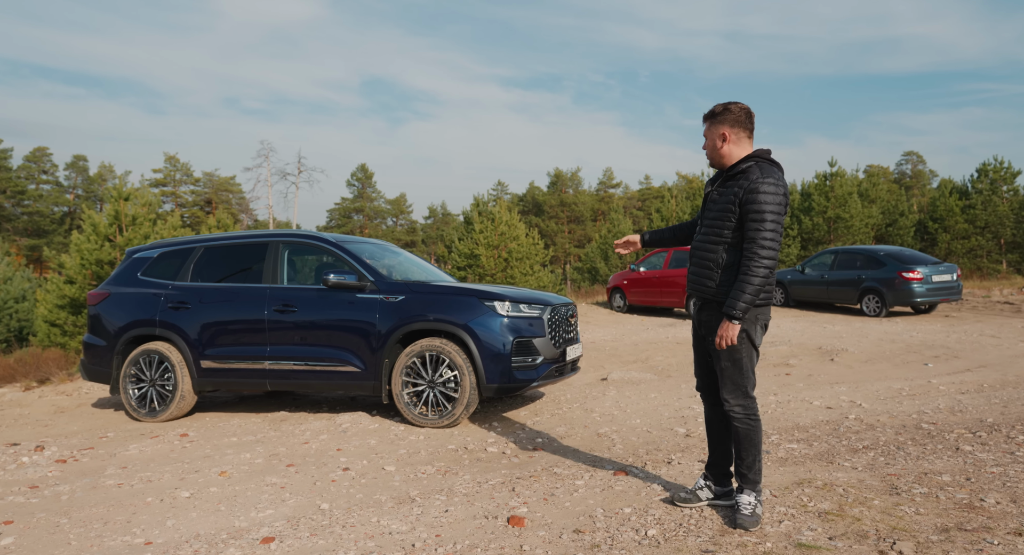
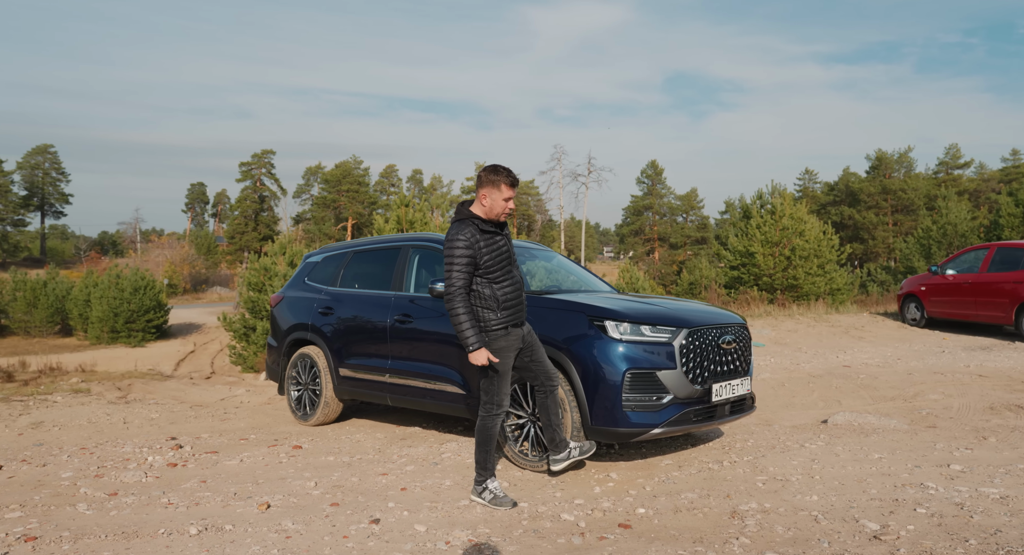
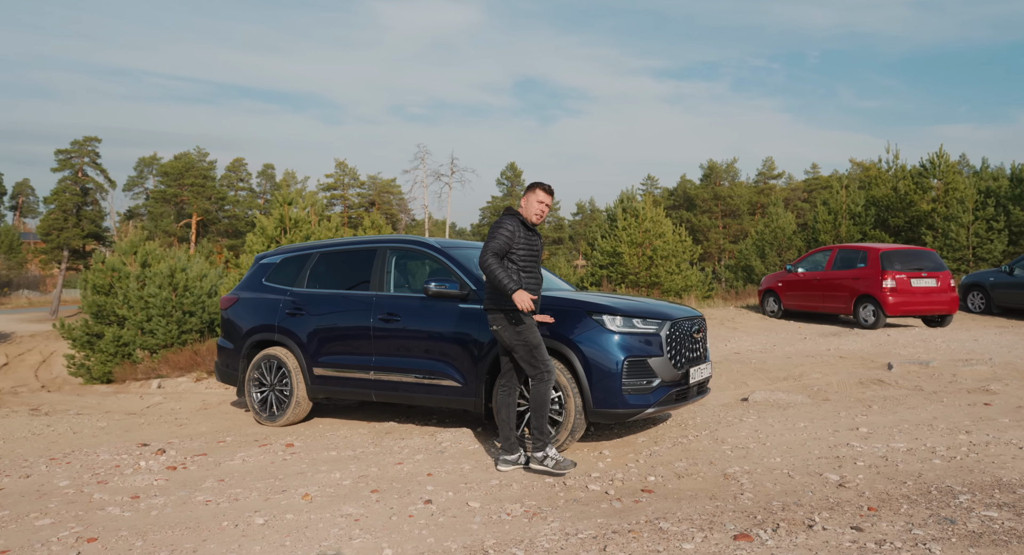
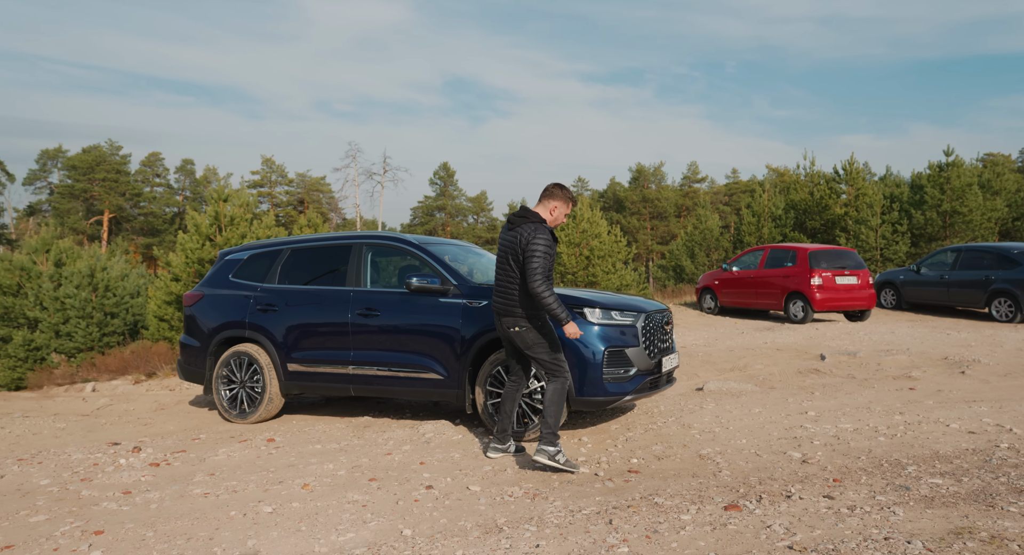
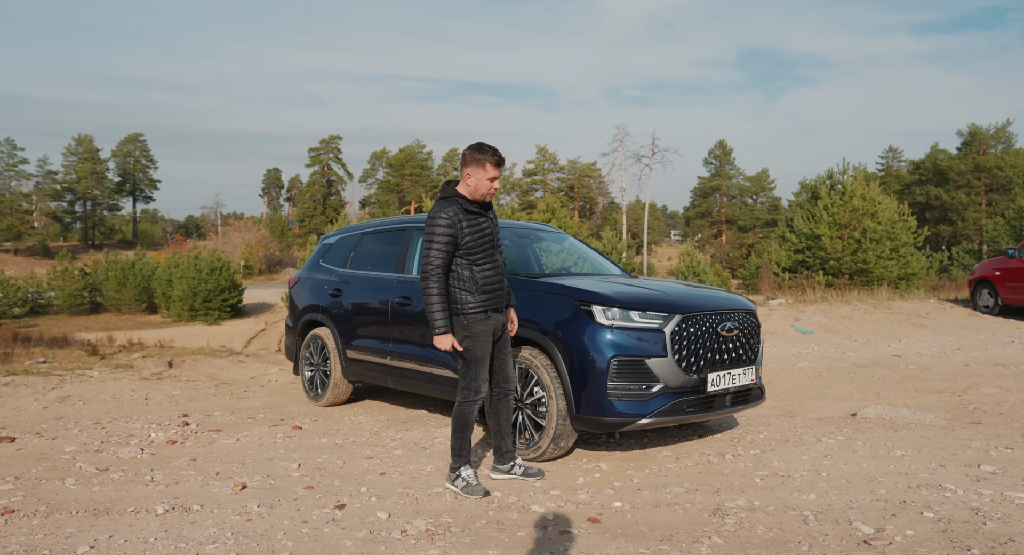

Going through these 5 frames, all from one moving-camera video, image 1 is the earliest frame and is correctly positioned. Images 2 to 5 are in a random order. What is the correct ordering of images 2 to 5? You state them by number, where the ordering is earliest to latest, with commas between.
4, 3, 2, 5
